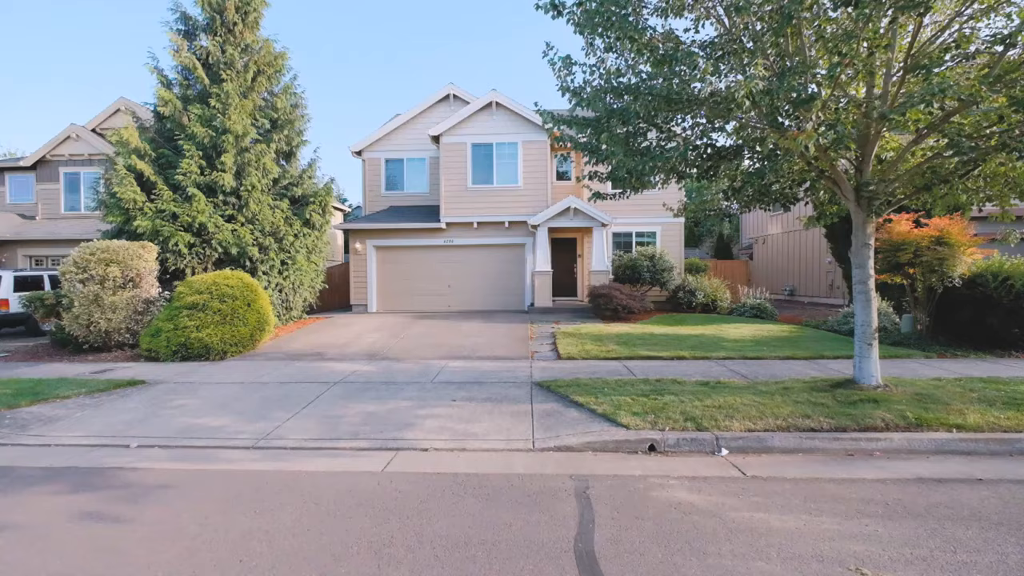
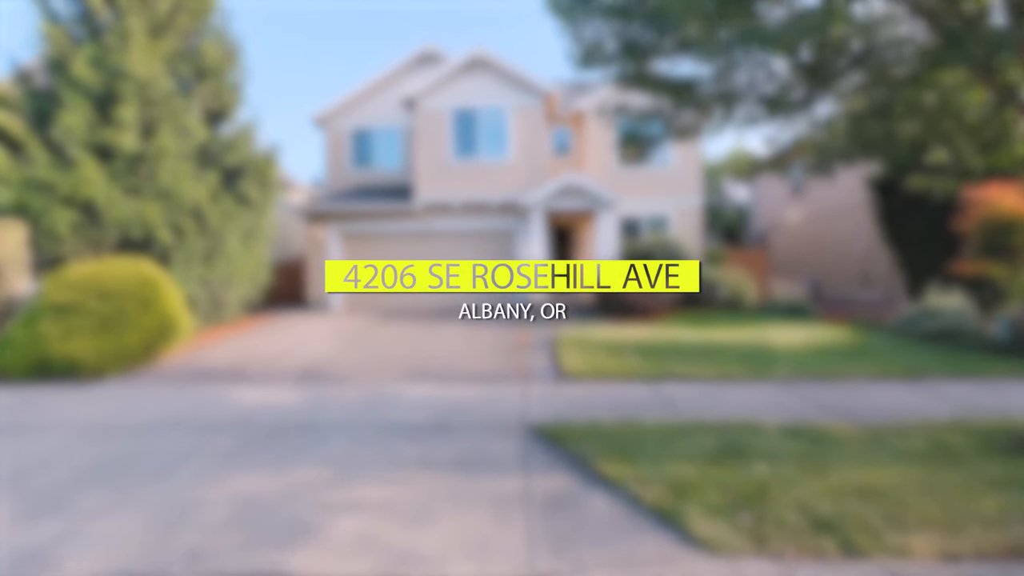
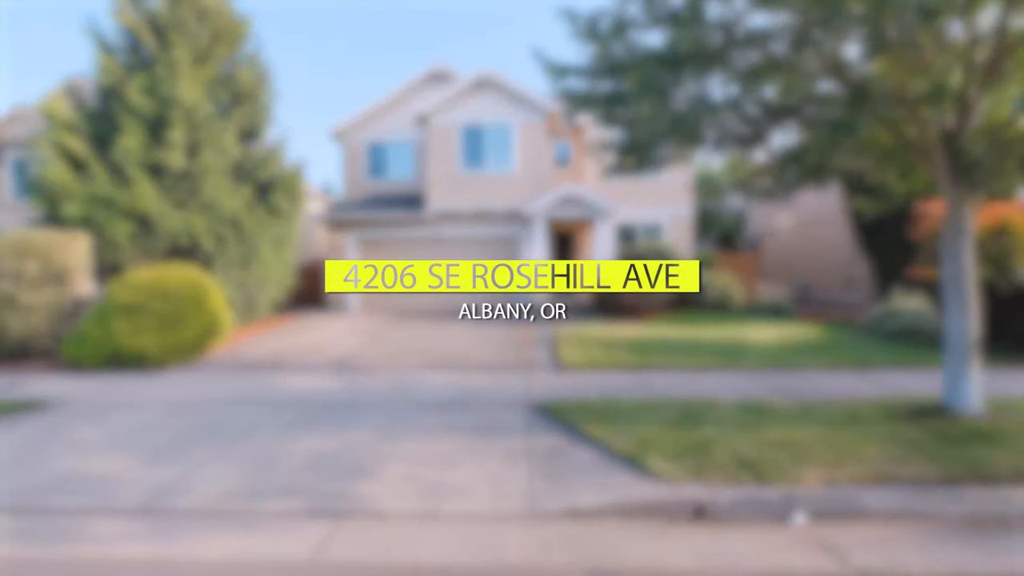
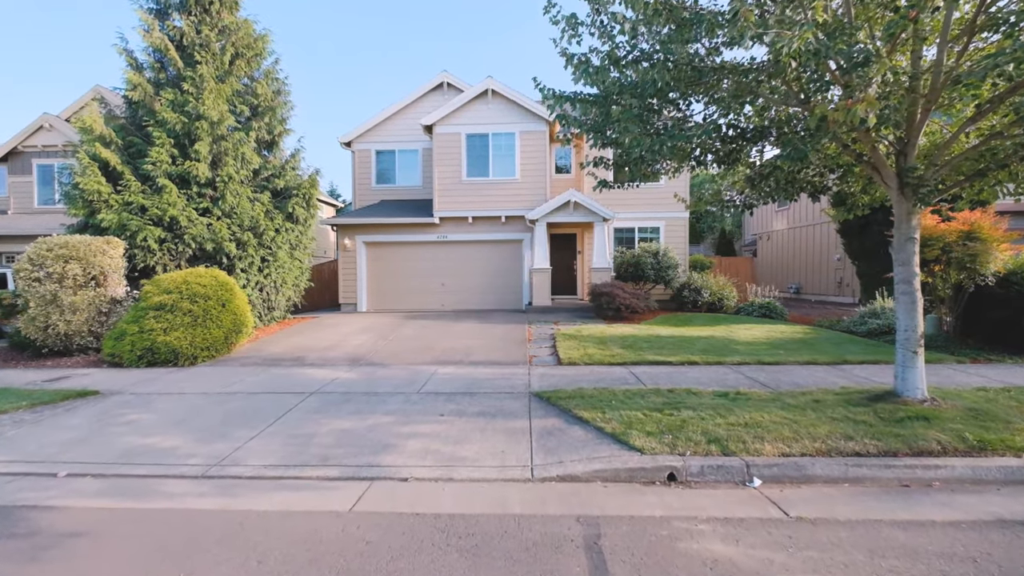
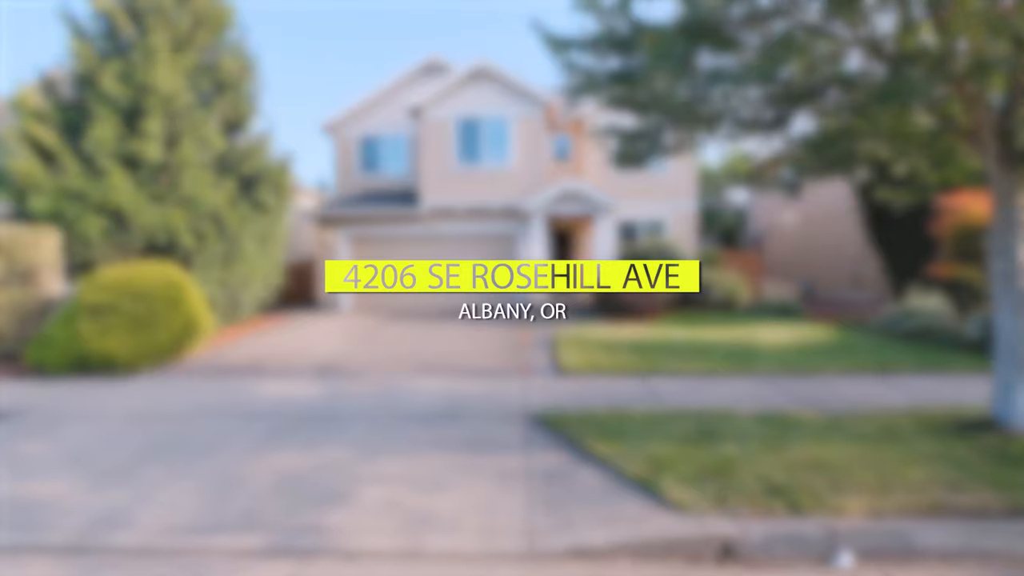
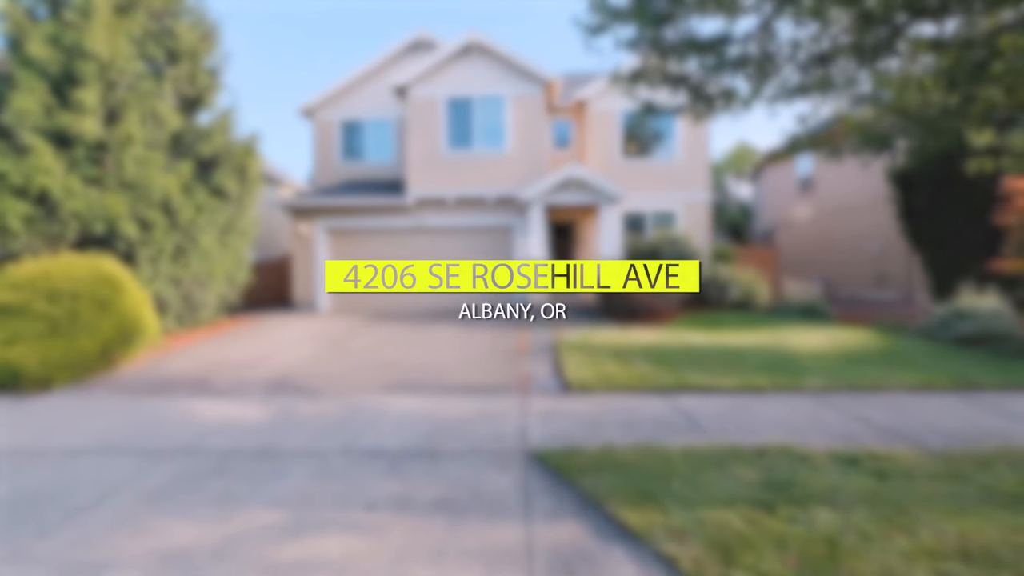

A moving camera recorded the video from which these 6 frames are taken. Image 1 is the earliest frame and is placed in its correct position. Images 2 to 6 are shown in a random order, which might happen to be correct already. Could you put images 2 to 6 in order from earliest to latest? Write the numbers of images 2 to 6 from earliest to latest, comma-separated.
4, 3, 5, 2, 6
